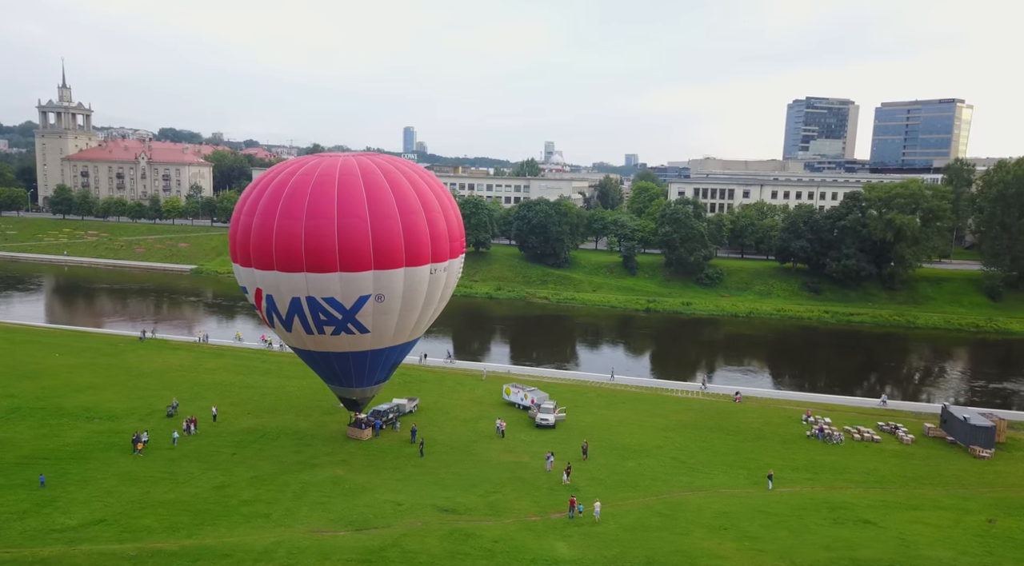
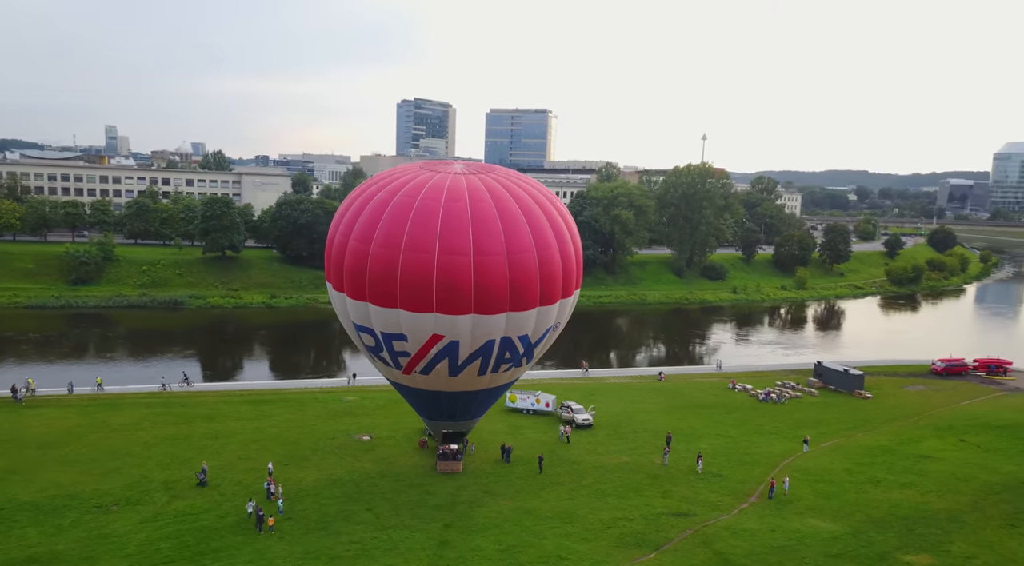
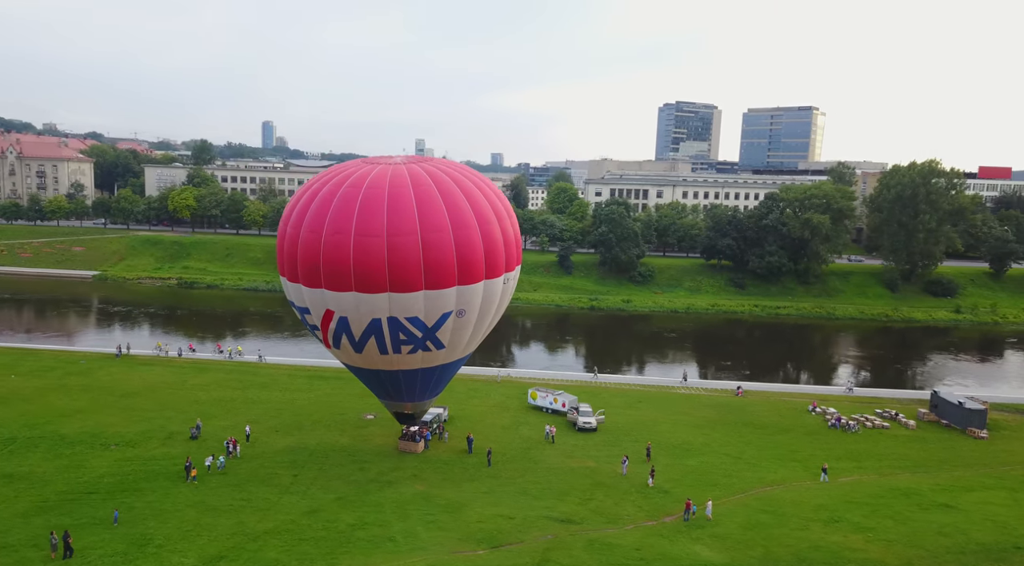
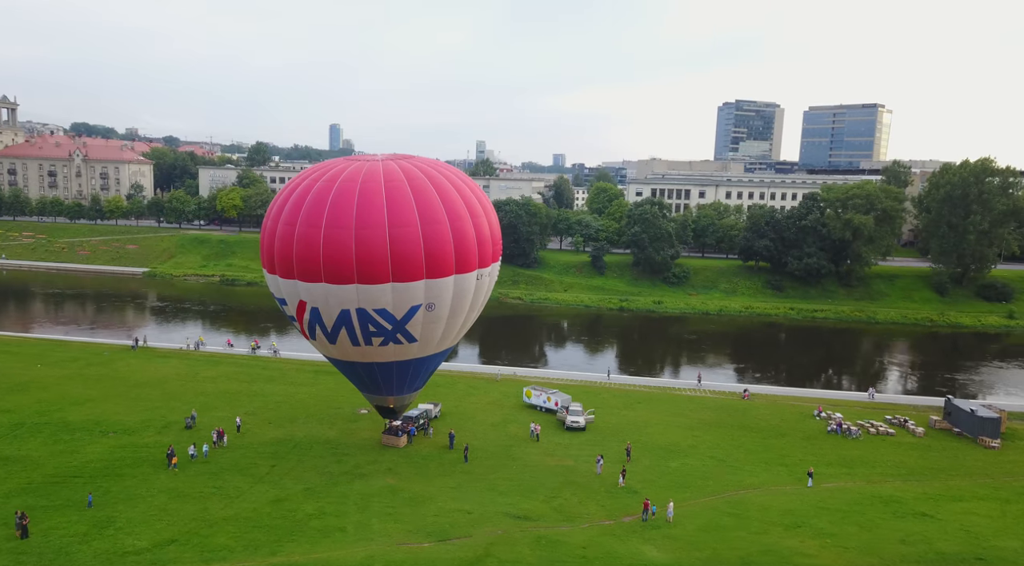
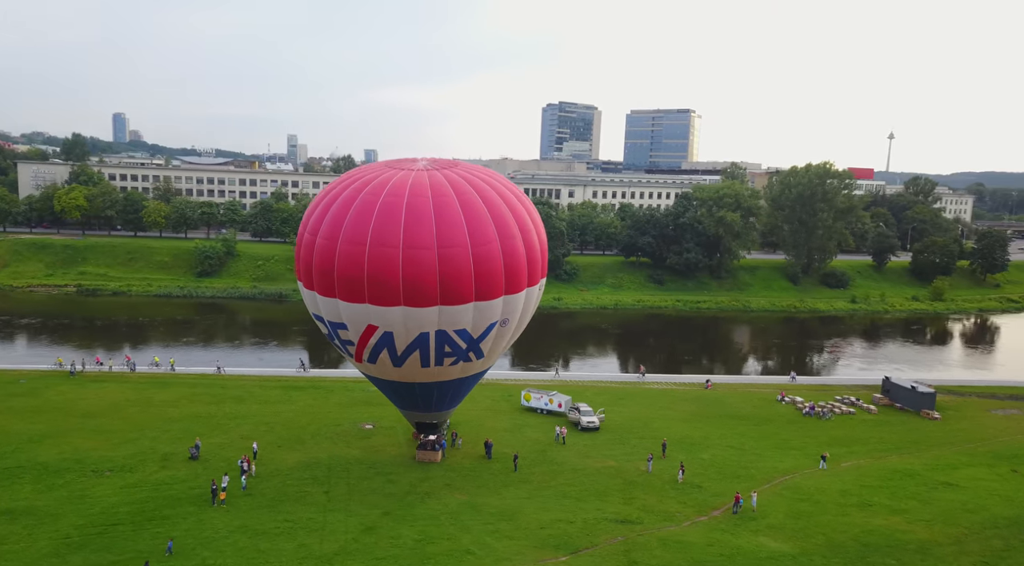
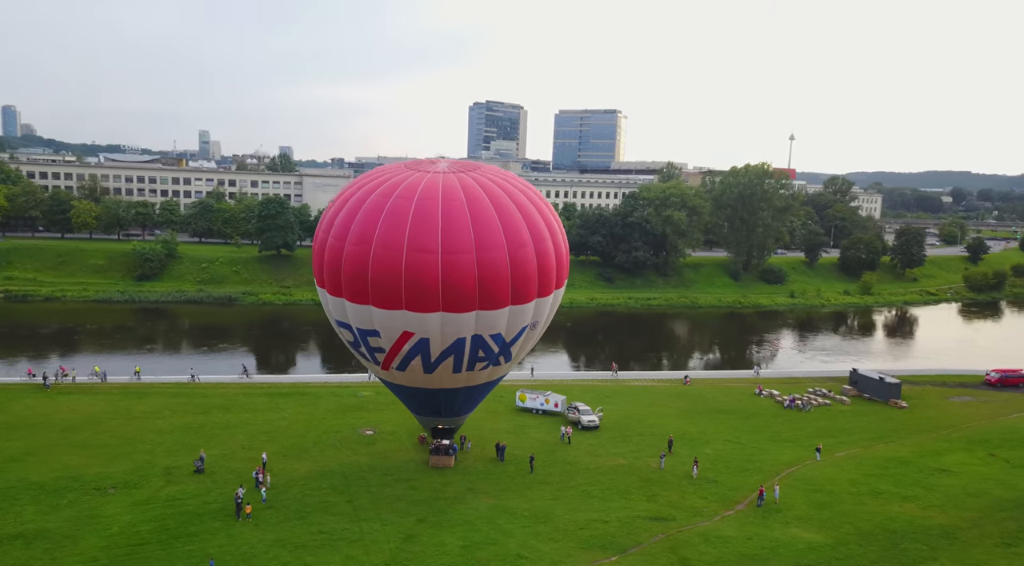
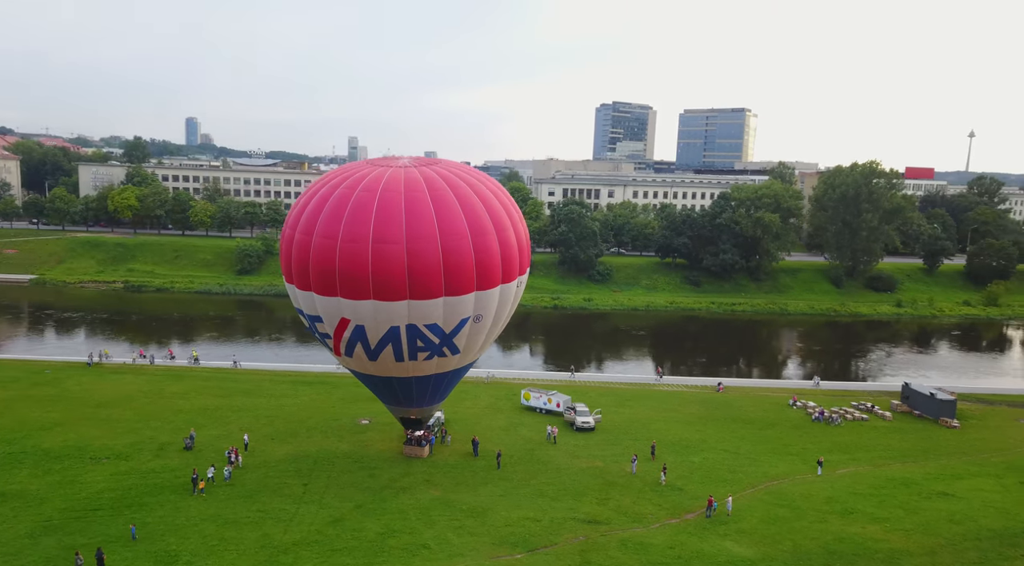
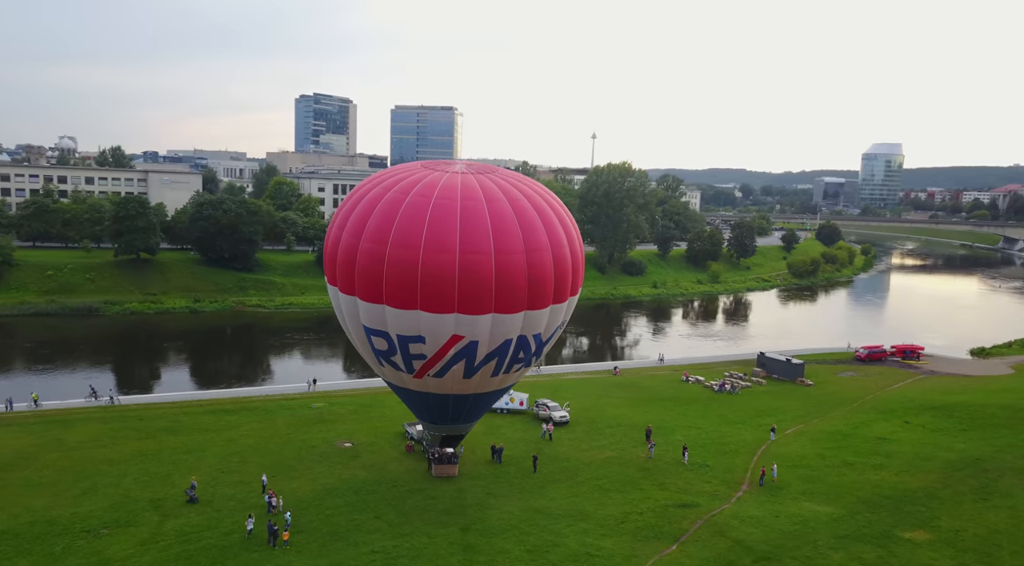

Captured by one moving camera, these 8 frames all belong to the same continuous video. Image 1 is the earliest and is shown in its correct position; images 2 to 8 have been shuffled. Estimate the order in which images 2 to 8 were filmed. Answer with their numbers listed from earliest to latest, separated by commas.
4, 3, 7, 5, 6, 2, 8
